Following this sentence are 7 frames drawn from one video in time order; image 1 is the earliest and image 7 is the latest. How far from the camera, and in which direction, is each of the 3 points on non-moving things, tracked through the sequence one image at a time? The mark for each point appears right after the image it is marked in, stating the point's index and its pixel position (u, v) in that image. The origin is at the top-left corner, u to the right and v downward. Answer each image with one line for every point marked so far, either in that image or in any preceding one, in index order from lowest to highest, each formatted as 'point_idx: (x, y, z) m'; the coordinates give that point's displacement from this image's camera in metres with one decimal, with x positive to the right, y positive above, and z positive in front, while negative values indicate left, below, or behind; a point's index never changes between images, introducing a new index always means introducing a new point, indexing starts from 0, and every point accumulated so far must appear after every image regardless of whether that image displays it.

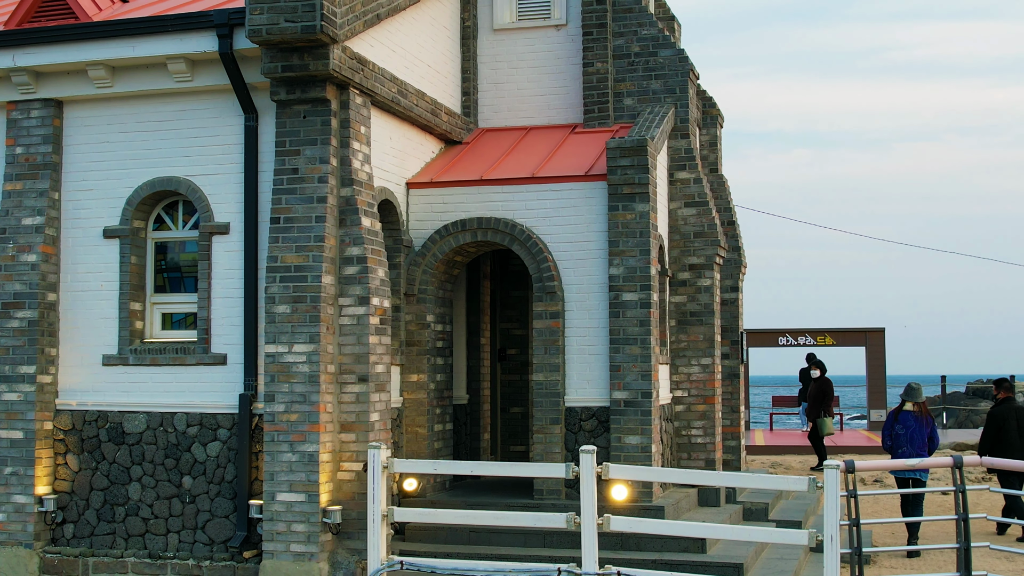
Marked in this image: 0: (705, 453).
0: (+2.0, -1.7, +13.5) m
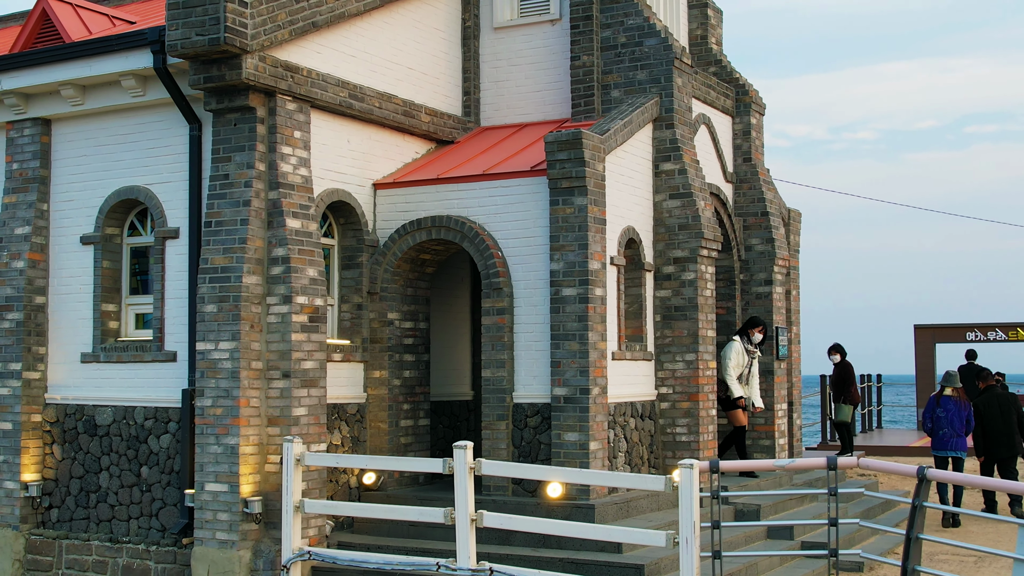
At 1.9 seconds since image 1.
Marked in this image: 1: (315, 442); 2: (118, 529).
0: (+1.8, -1.6, +13.1) m
1: (-1.7, -1.4, +11.6) m
2: (-3.7, -2.2, +12.1) m
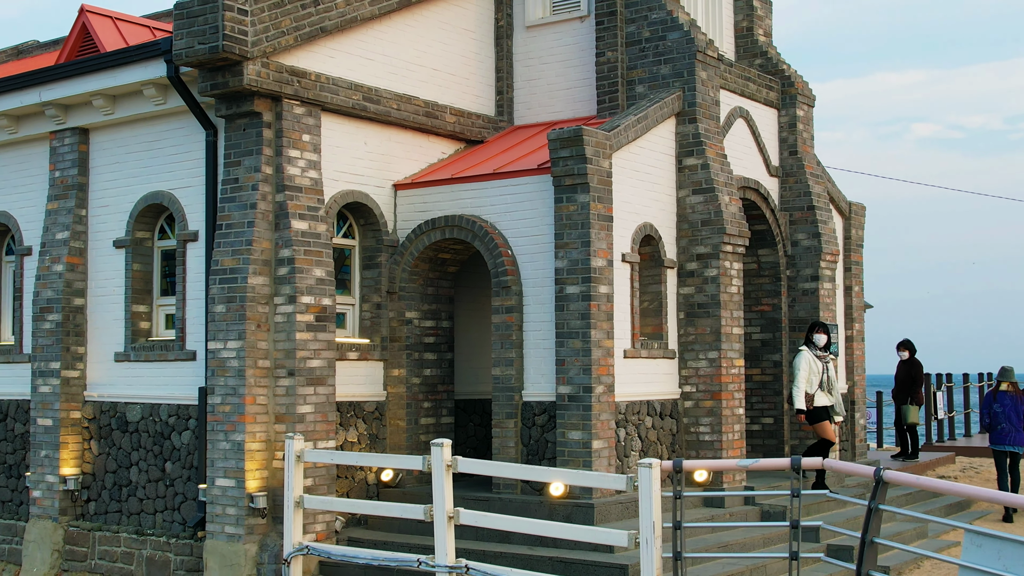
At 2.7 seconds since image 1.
0: (+2.0, -1.6, +12.9) m
1: (-1.7, -1.4, +11.8) m
2: (-3.5, -2.3, +12.6) m
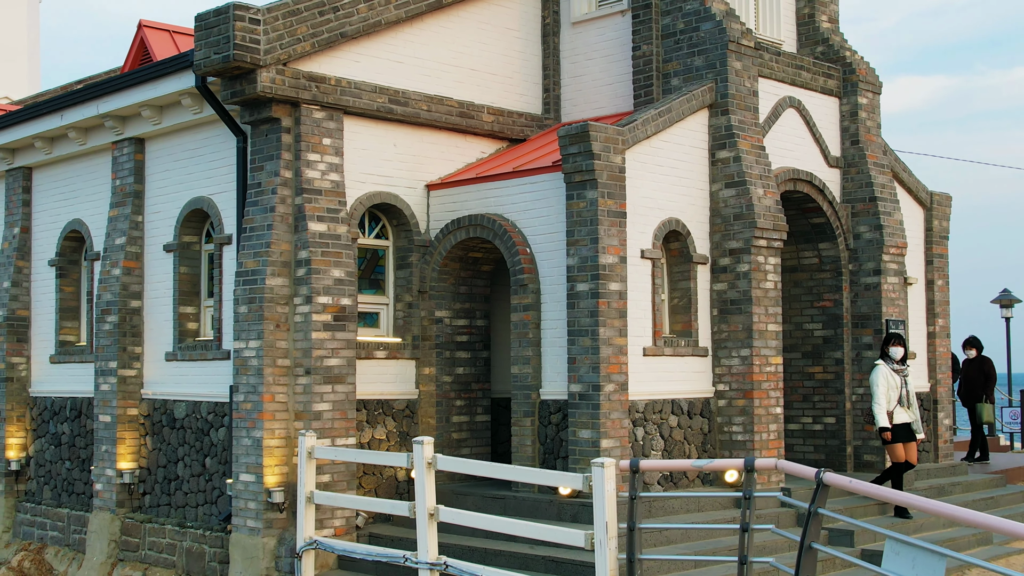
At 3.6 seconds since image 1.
0: (+2.2, -1.6, +12.5) m
1: (-1.6, -1.4, +12.0) m
2: (-3.3, -2.3, +13.1) m
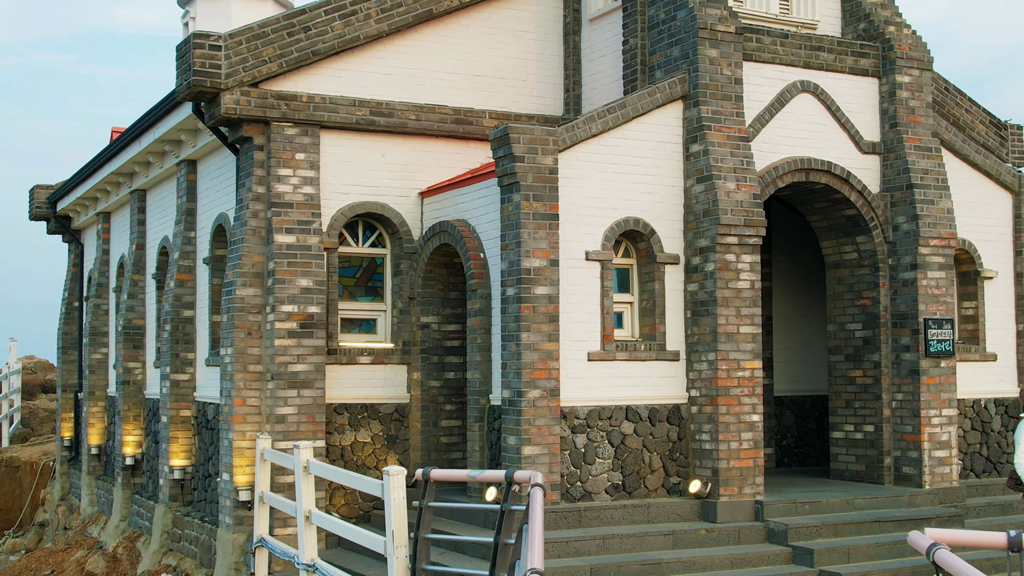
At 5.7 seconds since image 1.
0: (+1.8, -1.6, +11.9) m
1: (-2.0, -1.4, +12.5) m
2: (-3.2, -2.4, +14.0) m
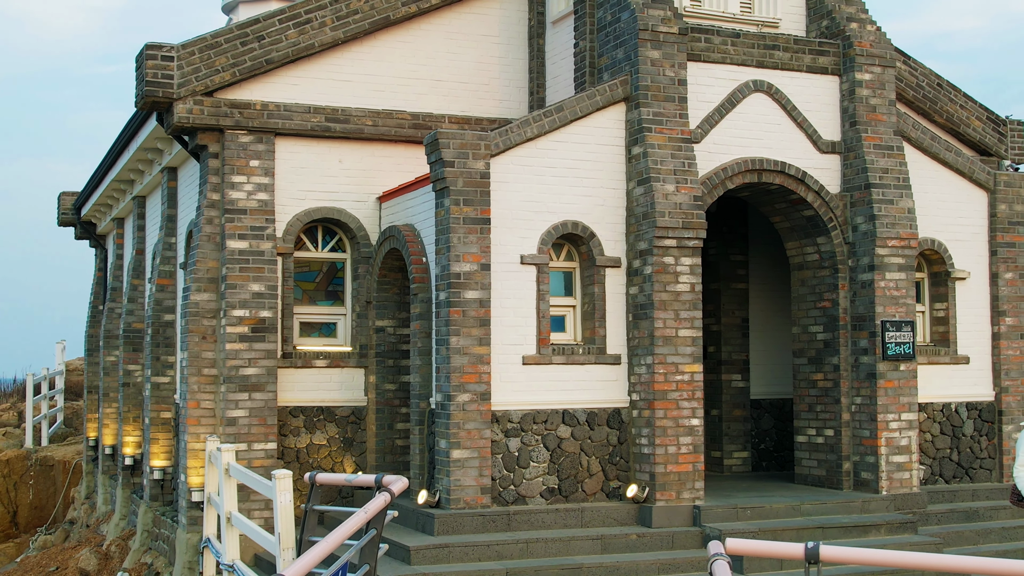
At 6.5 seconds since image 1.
0: (+1.2, -1.6, +11.8) m
1: (-2.5, -1.5, +12.7) m
2: (-3.6, -2.4, +14.3) m
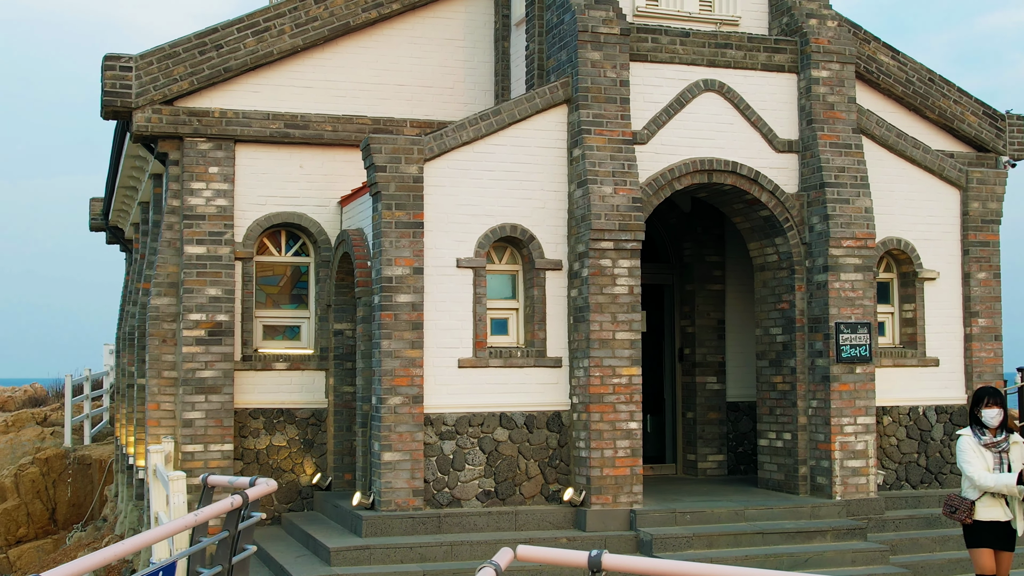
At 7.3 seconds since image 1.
0: (+0.7, -1.6, +11.7) m
1: (-2.9, -1.5, +13.0) m
2: (-4.0, -2.5, +14.7) m
